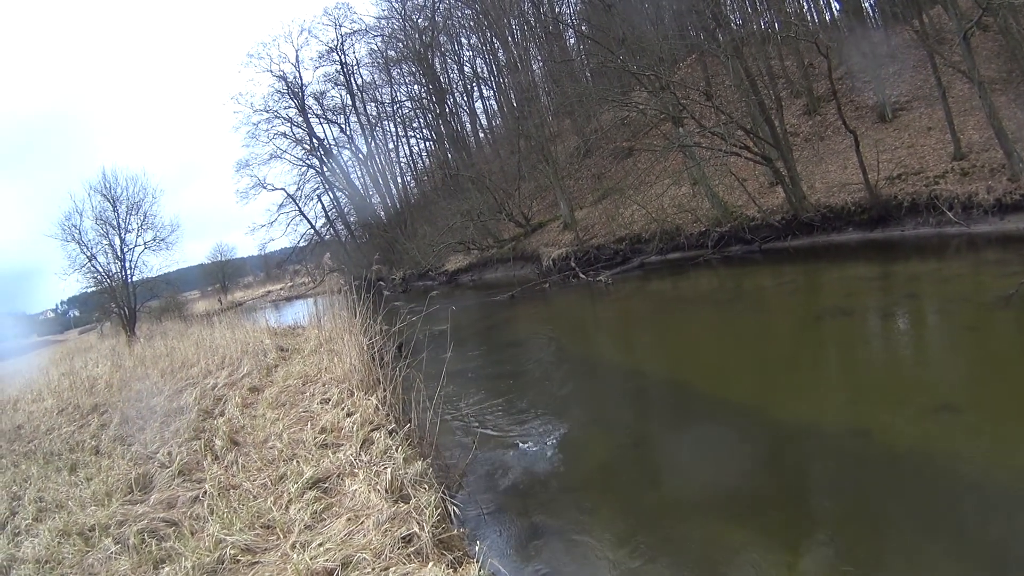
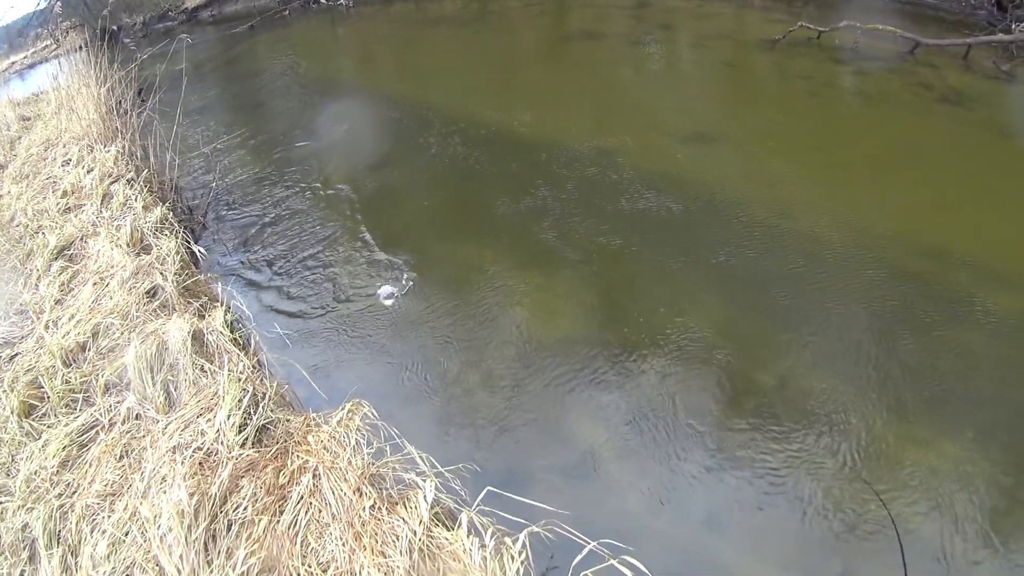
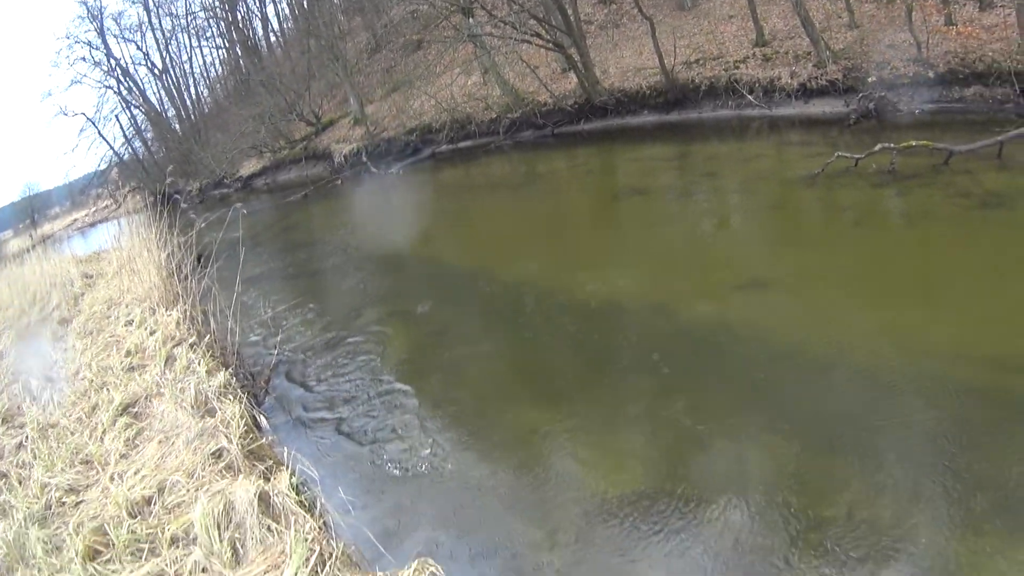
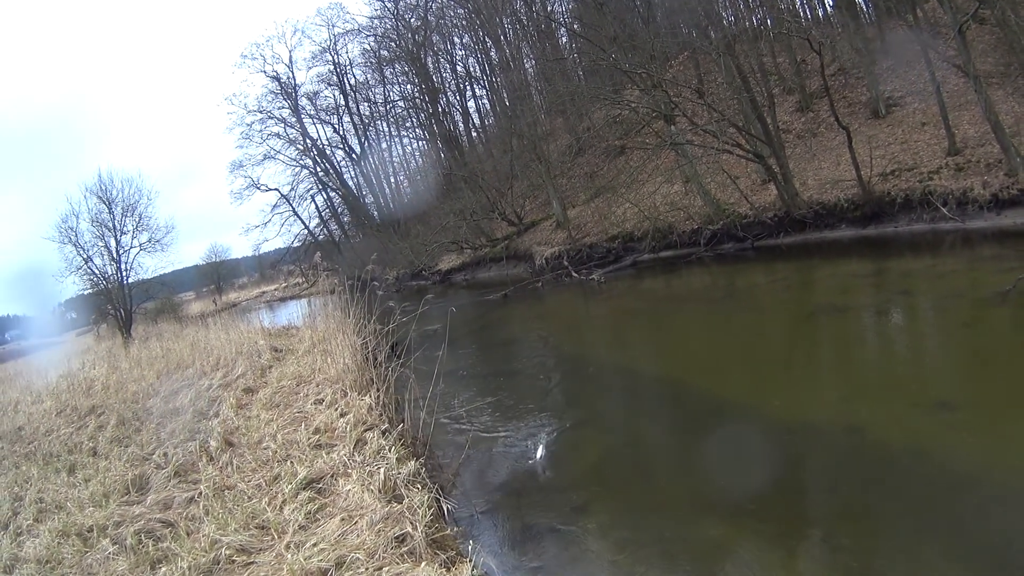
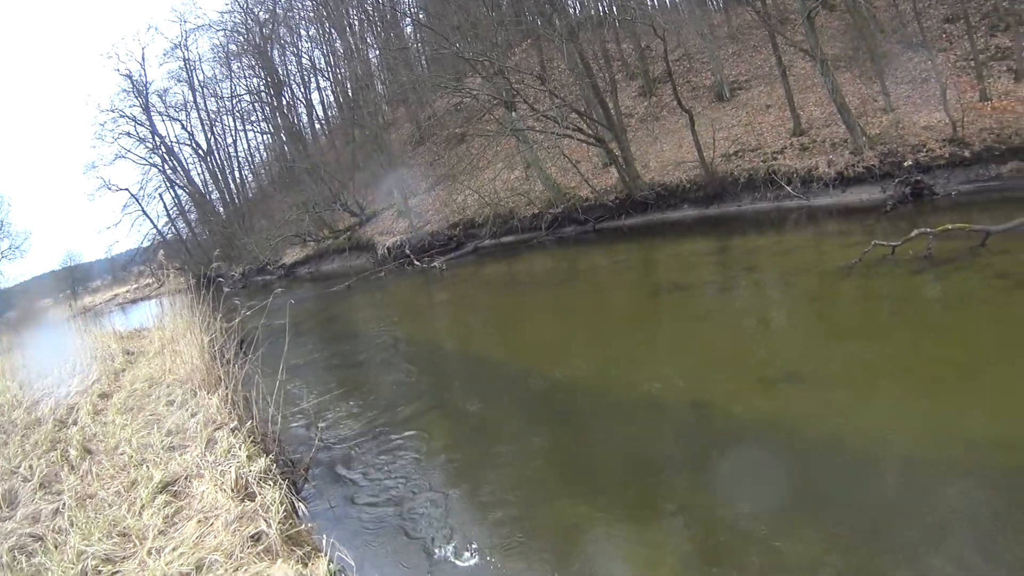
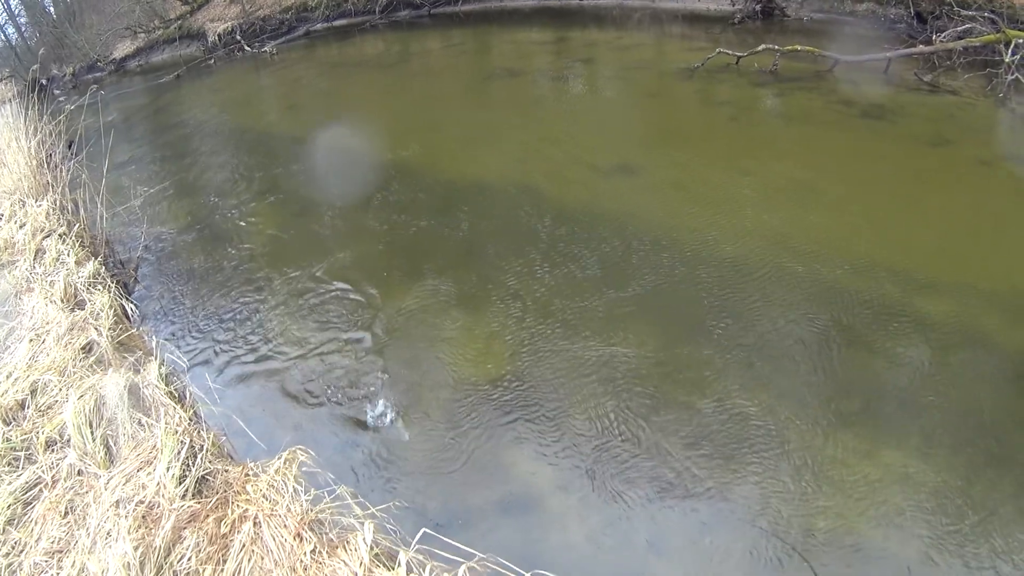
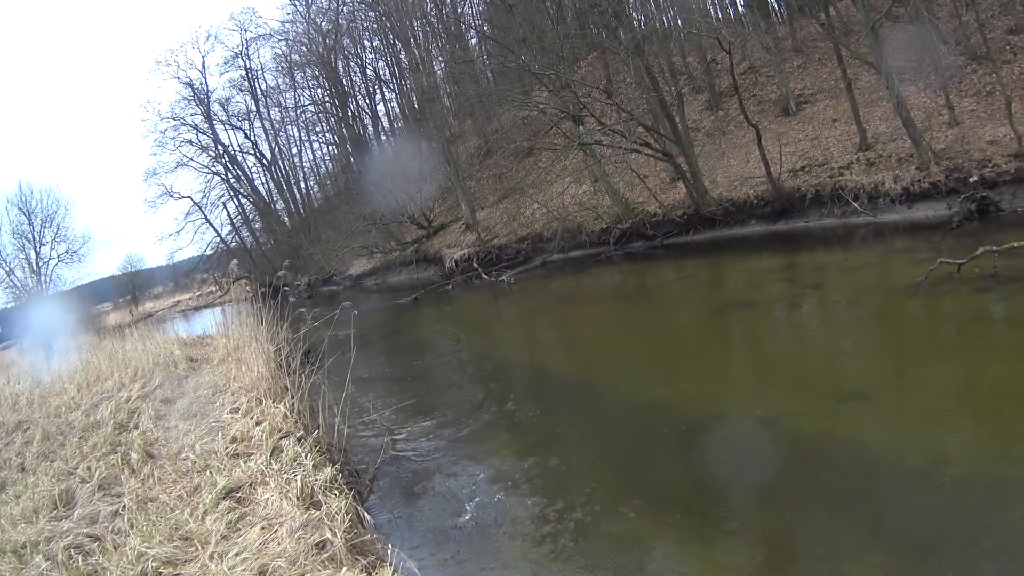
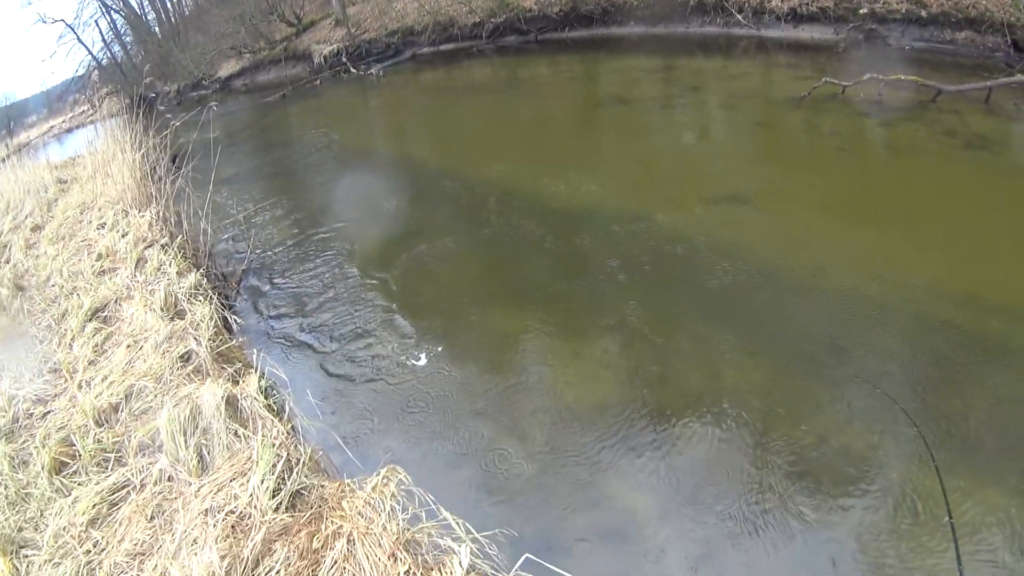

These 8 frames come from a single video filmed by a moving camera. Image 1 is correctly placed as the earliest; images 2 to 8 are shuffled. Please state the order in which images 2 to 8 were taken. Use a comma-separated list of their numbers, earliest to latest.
4, 7, 5, 3, 8, 2, 6
